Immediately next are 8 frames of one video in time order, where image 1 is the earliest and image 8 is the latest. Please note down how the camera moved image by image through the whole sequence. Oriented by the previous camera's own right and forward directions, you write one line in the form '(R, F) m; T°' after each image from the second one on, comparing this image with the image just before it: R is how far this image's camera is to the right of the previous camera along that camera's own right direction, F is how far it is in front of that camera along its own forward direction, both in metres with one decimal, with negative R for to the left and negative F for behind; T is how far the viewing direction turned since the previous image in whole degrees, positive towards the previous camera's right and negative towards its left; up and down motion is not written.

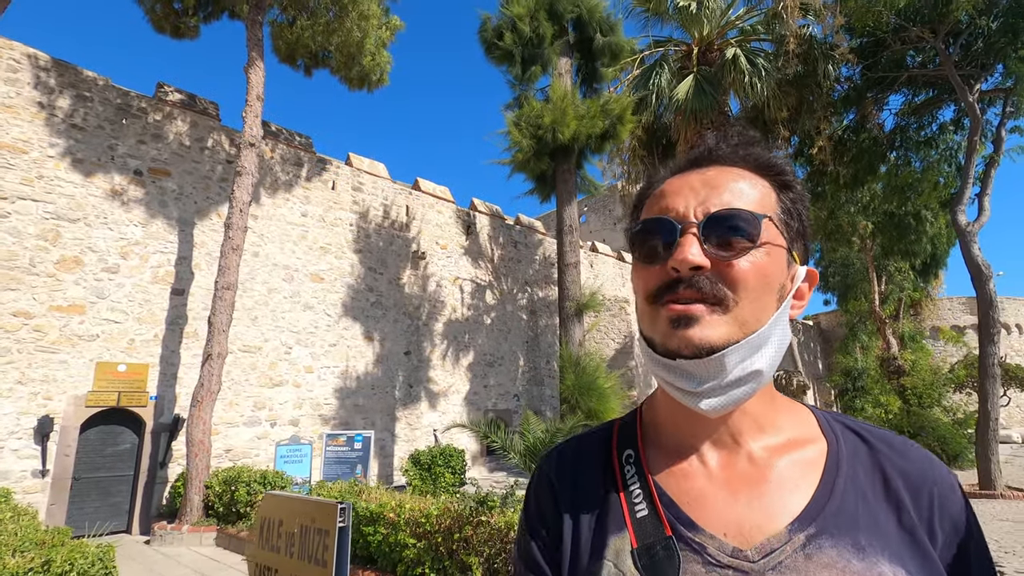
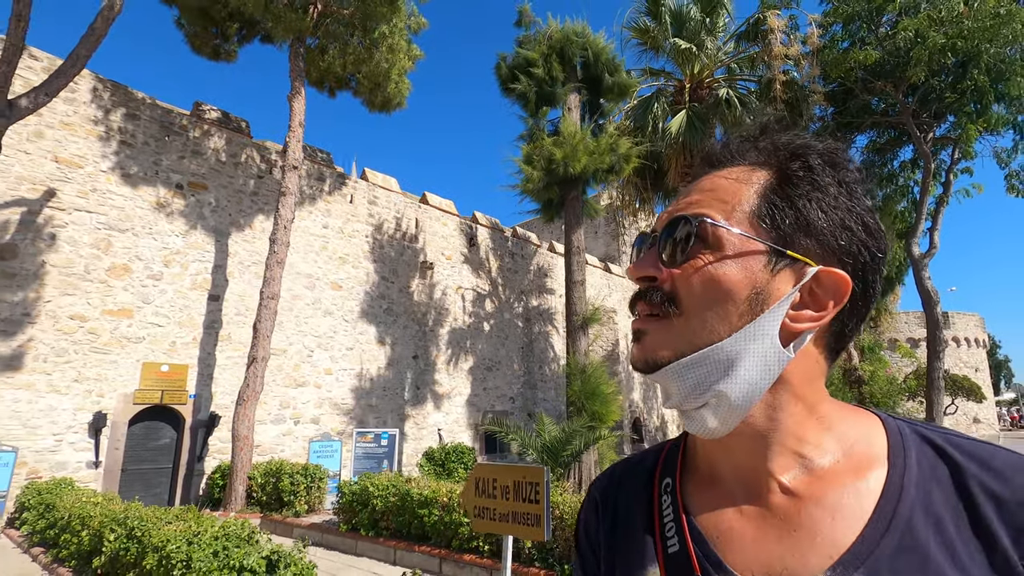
(-0.6, -0.8) m; +3°
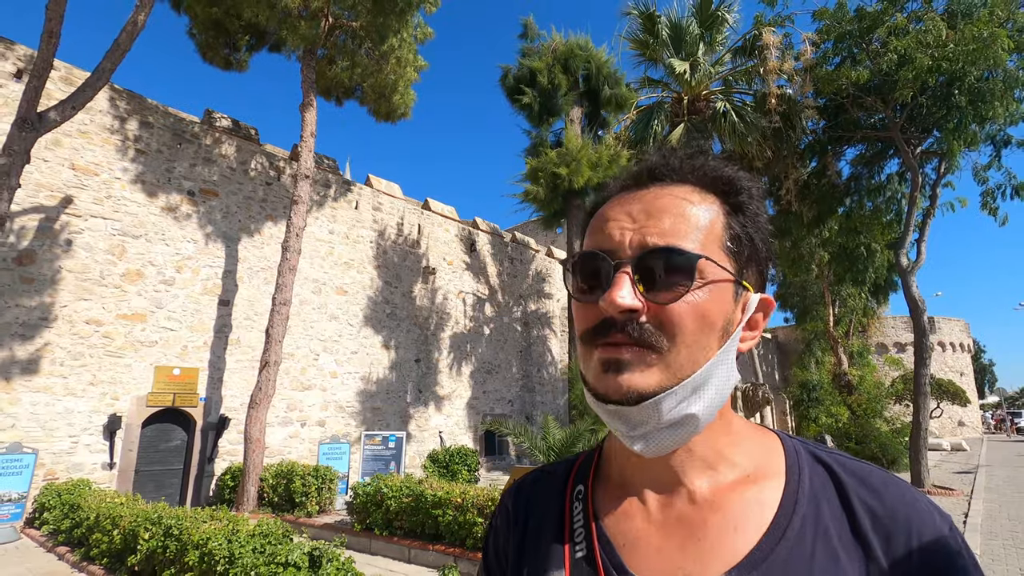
(-0.2, -0.3) m; +1°
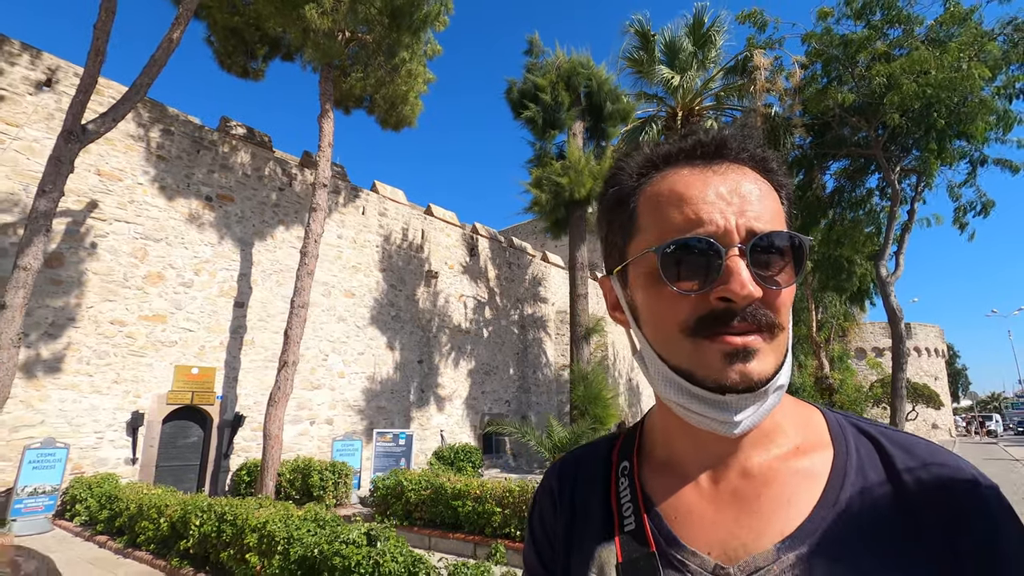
(-0.3, -0.4) m; +2°
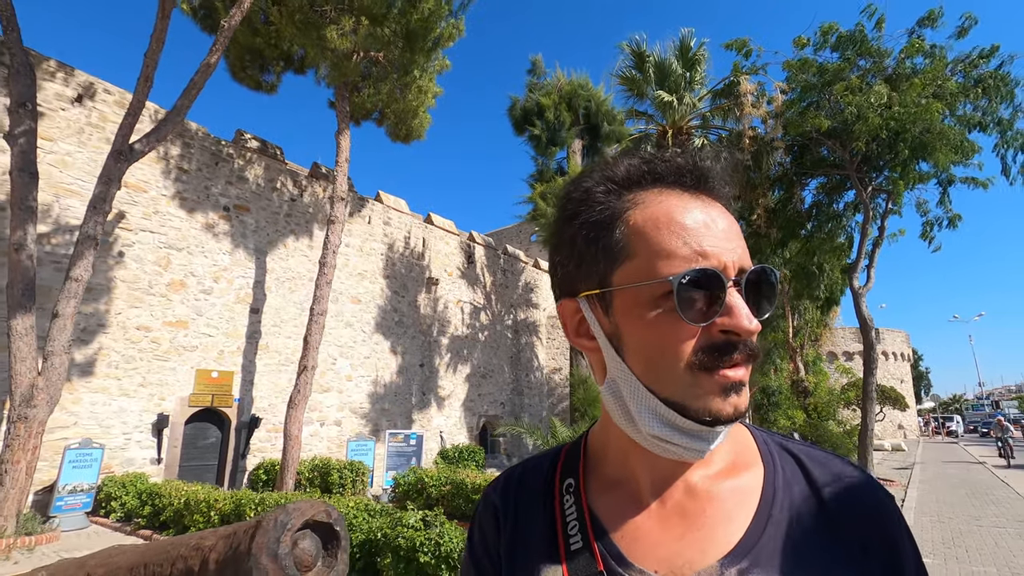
(-0.5, -0.6) m; +2°
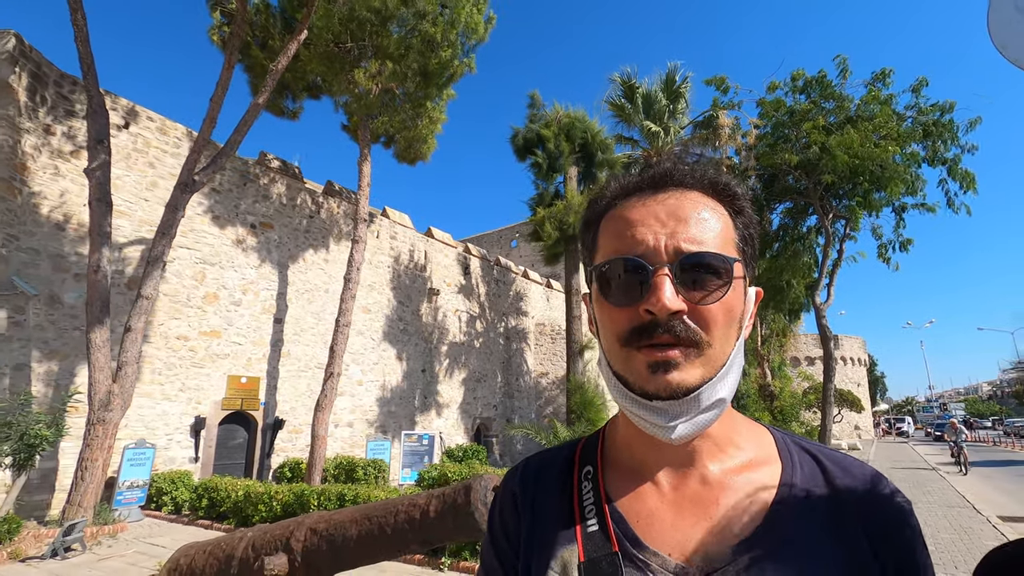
(-0.6, -1.0) m; +3°
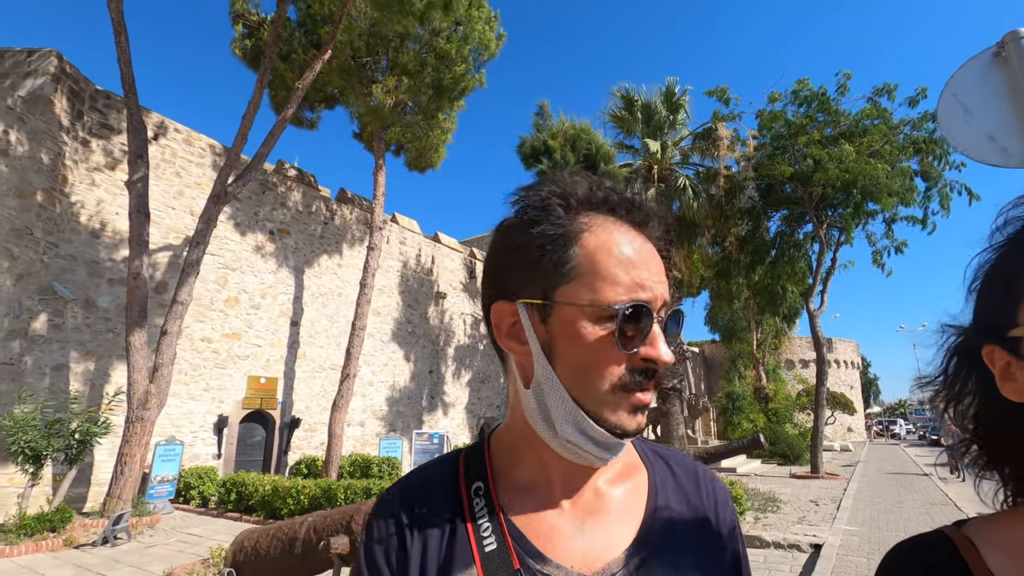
(-0.2, -0.5) m; 0°
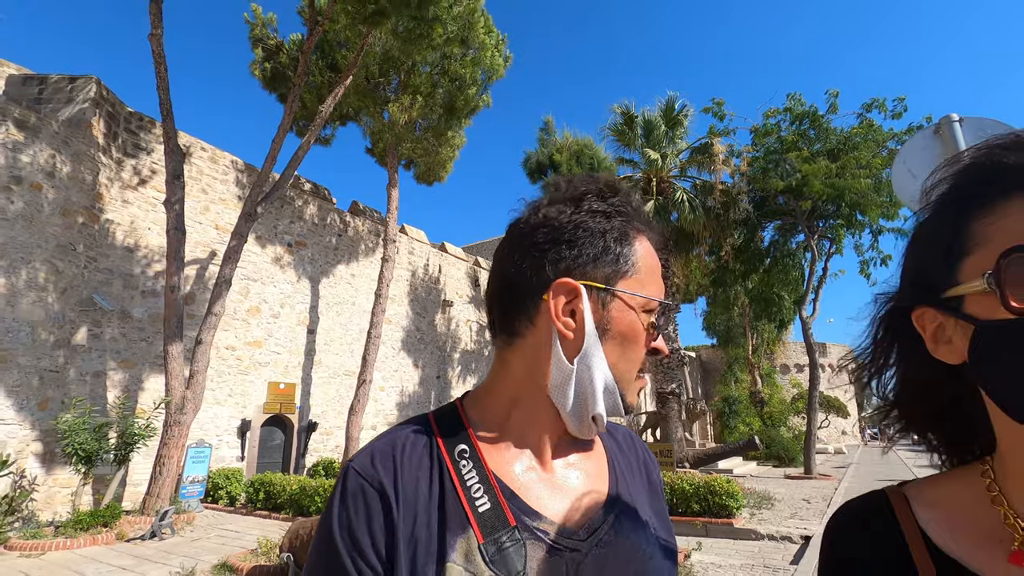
(-0.2, -0.5) m; 0°
